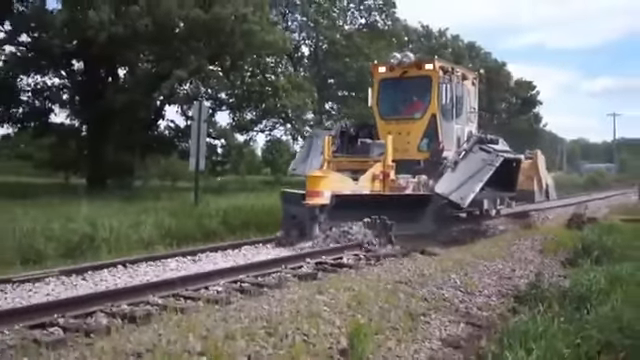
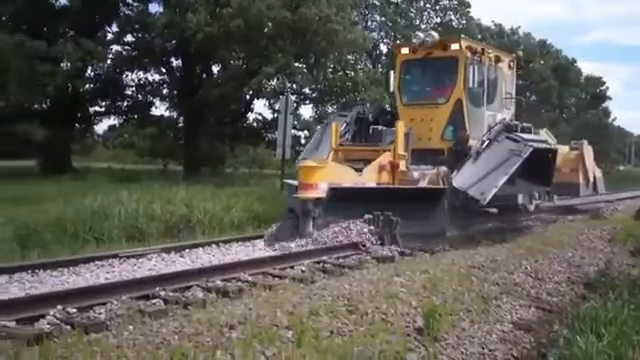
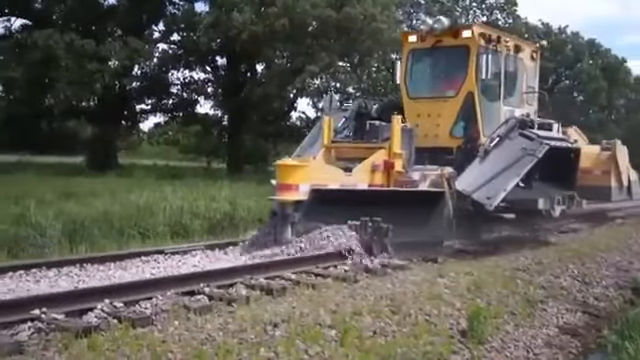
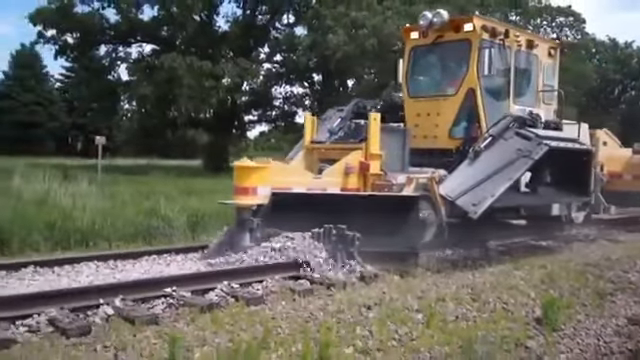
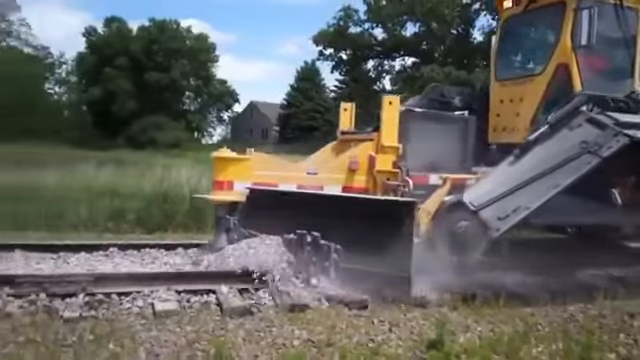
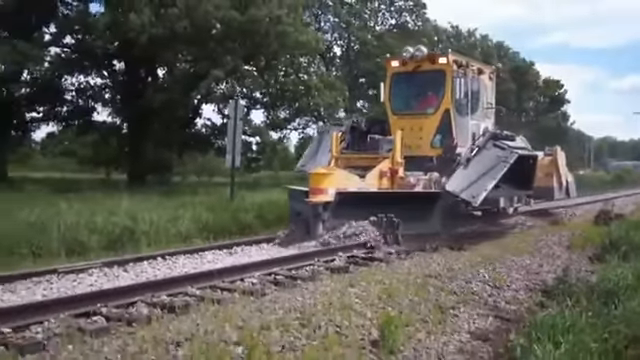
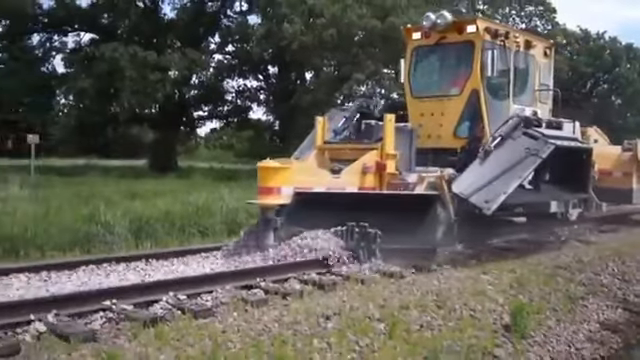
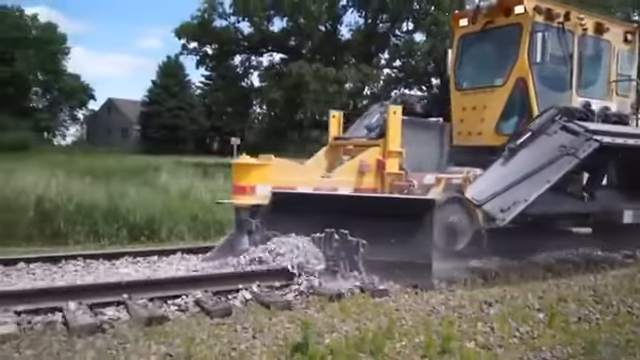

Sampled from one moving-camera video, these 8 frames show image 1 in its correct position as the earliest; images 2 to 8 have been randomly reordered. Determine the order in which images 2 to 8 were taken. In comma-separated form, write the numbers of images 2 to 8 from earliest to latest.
6, 2, 3, 7, 4, 8, 5
